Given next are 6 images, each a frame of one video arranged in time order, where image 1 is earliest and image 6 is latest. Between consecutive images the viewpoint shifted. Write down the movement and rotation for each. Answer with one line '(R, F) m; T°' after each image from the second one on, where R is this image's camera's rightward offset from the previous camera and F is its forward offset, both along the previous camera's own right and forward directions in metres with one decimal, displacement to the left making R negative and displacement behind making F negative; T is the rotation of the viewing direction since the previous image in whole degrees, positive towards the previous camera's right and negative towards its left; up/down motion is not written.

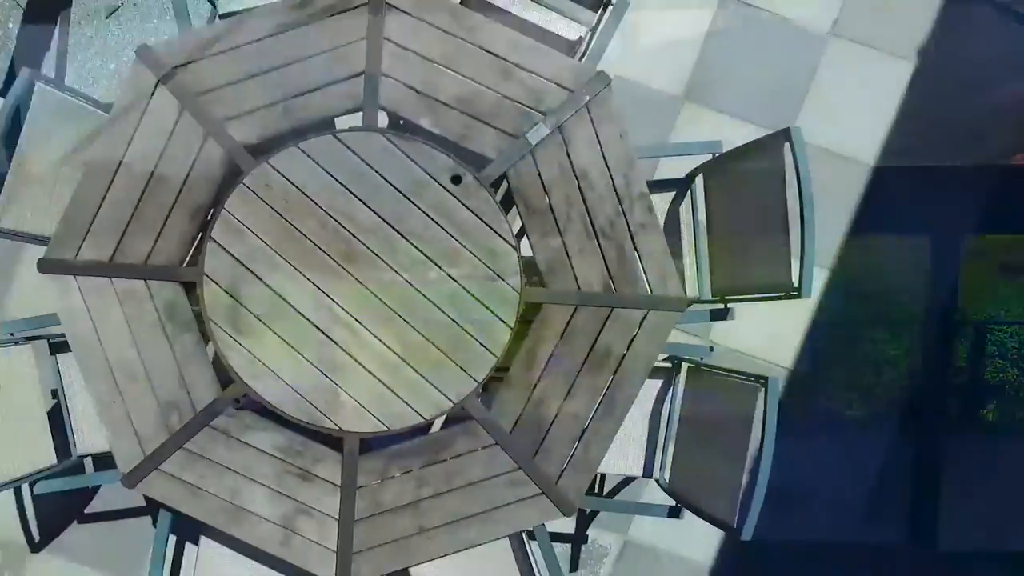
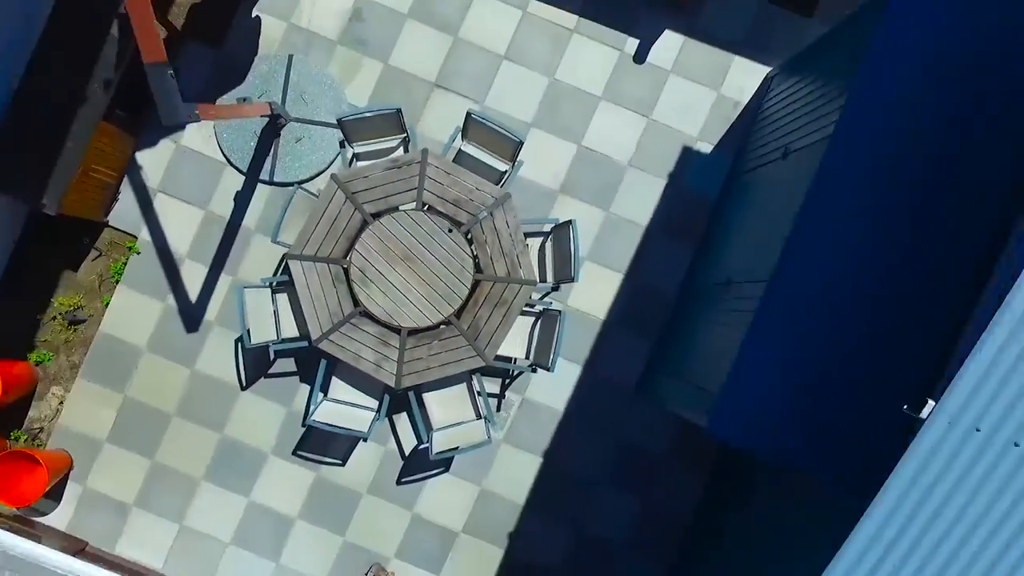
(+0.7, -2.7) m; -1°
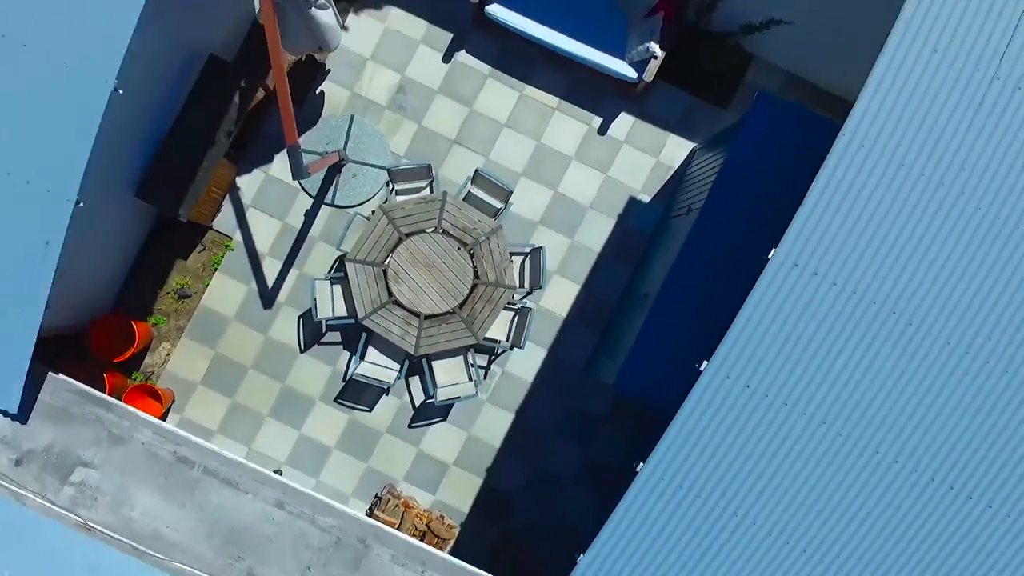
(+0.3, -2.0) m; -1°
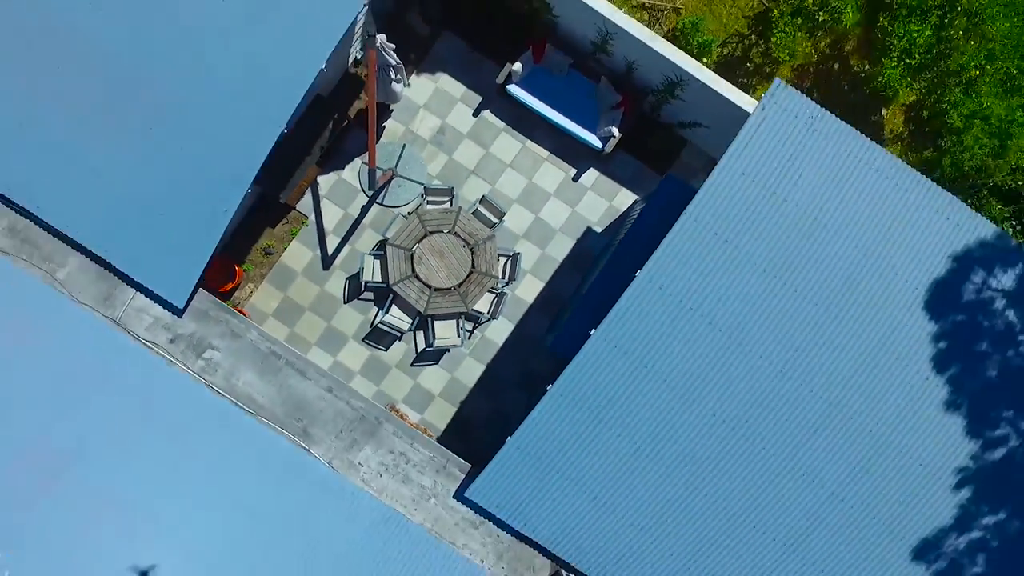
(+0.7, -3.0) m; -1°
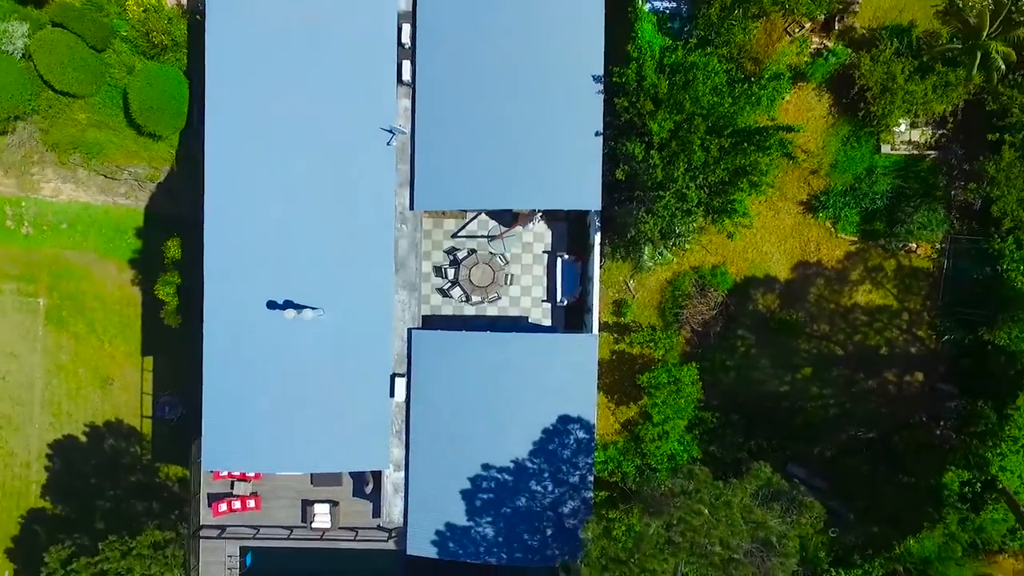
(+3.8, -13.5) m; -9°
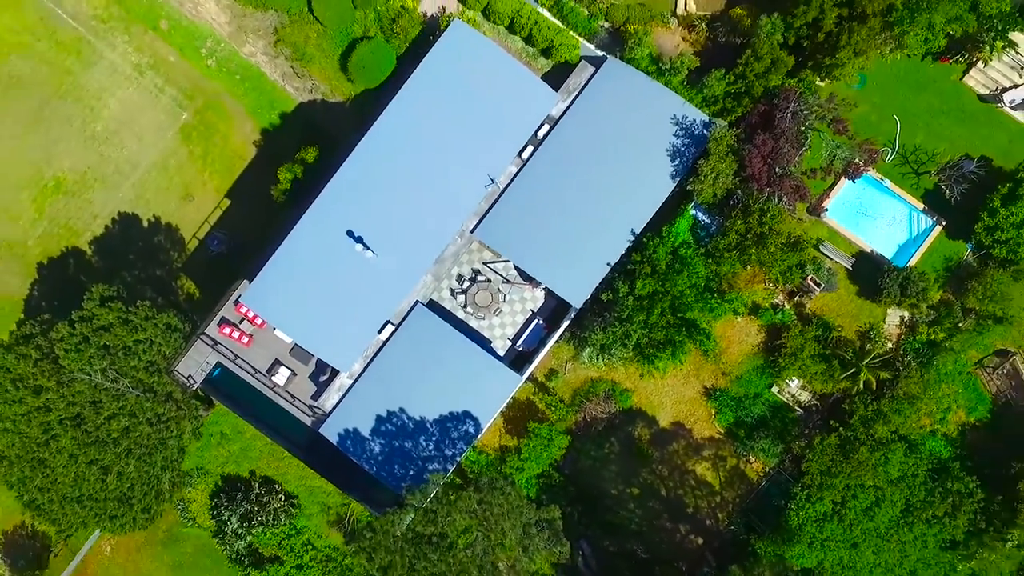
(+0.7, -10.2) m; -2°
